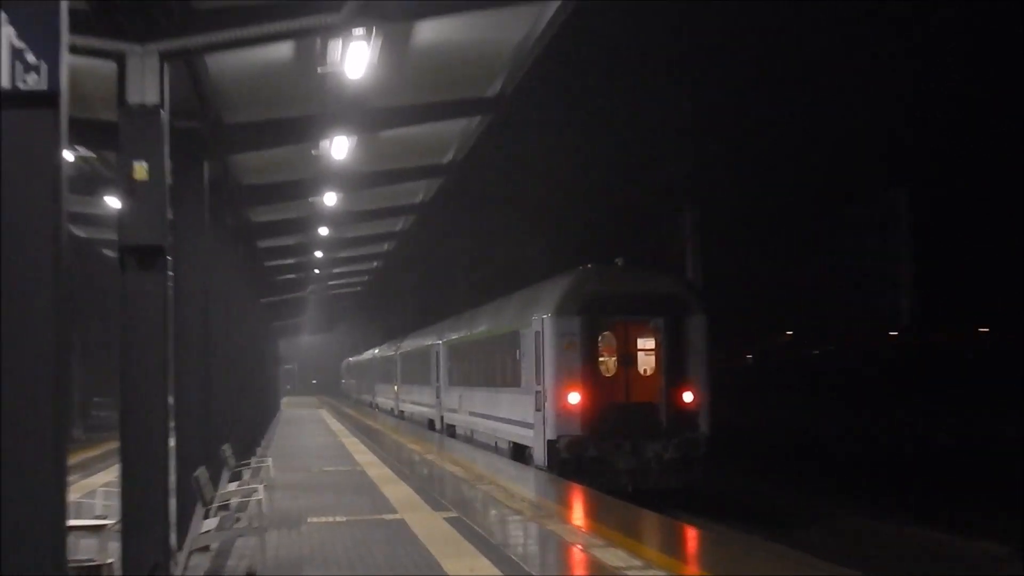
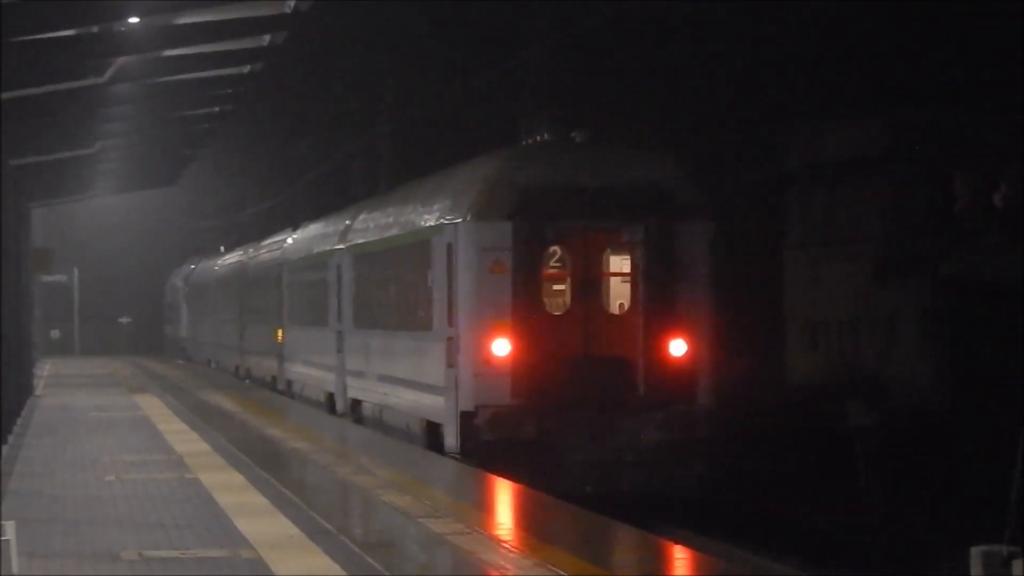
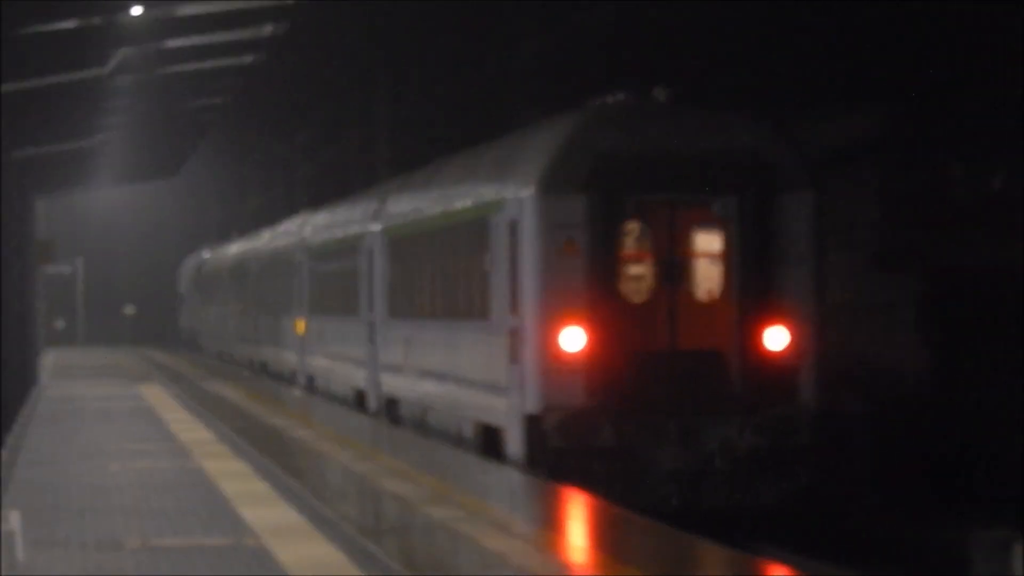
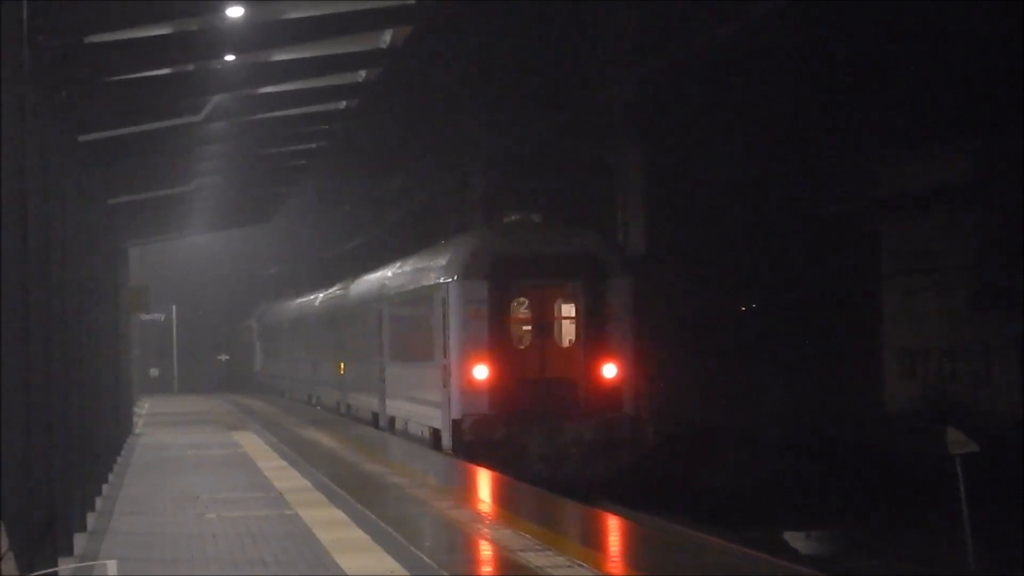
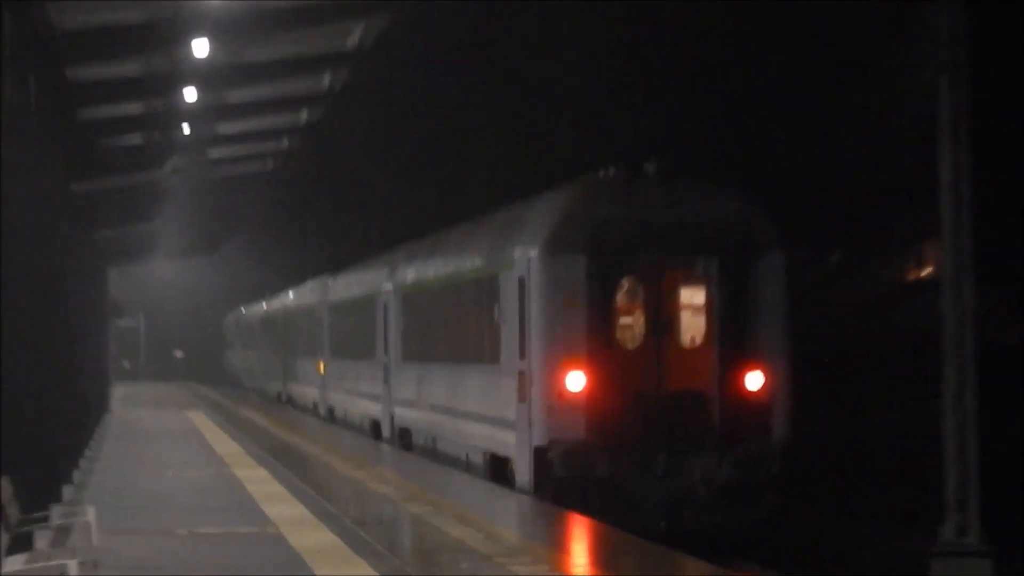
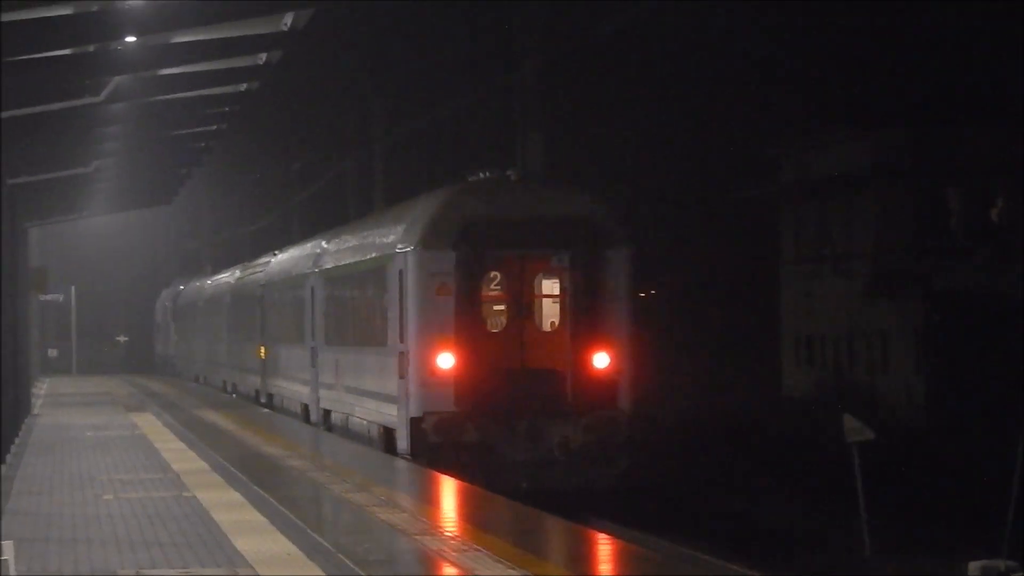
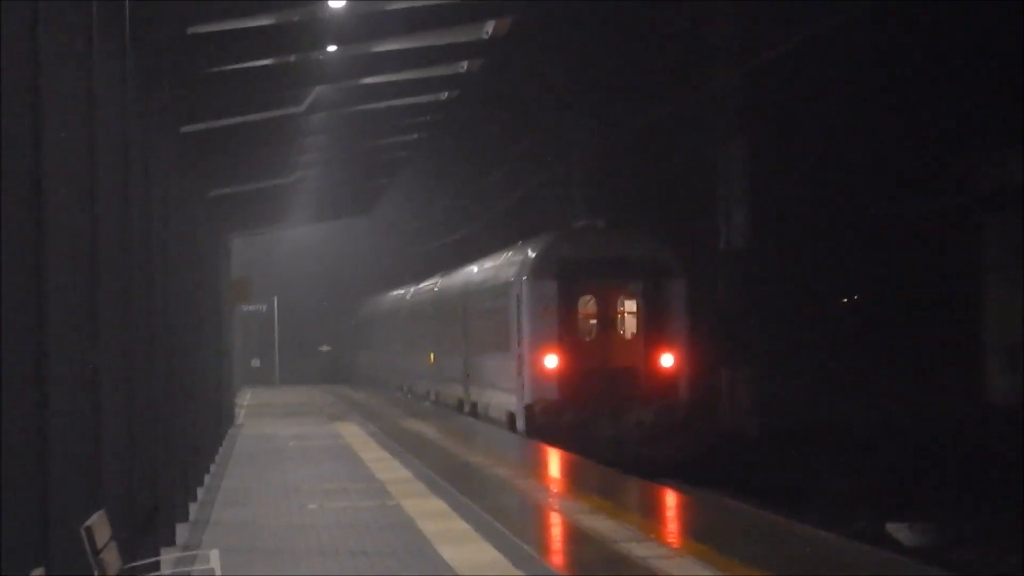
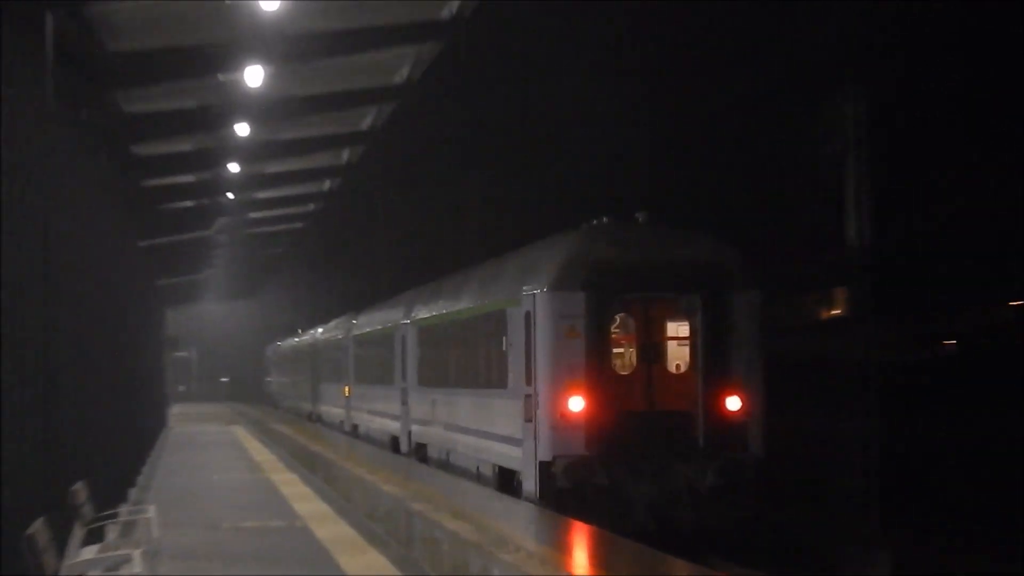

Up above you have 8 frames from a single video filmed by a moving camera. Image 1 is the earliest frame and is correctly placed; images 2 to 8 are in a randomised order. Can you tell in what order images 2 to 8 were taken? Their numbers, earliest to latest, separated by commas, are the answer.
8, 5, 3, 2, 6, 4, 7
